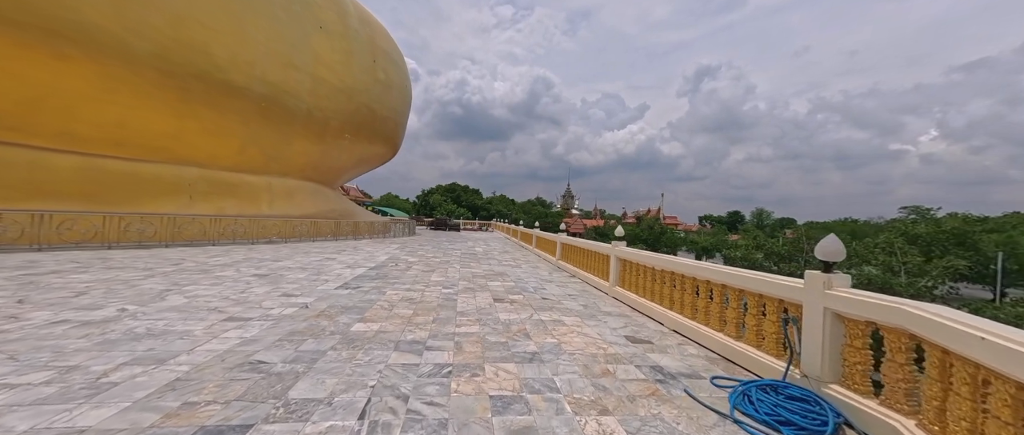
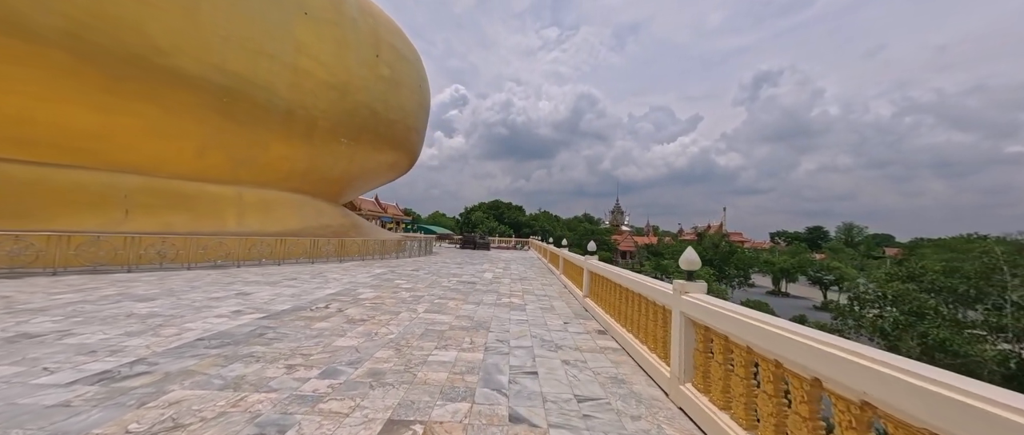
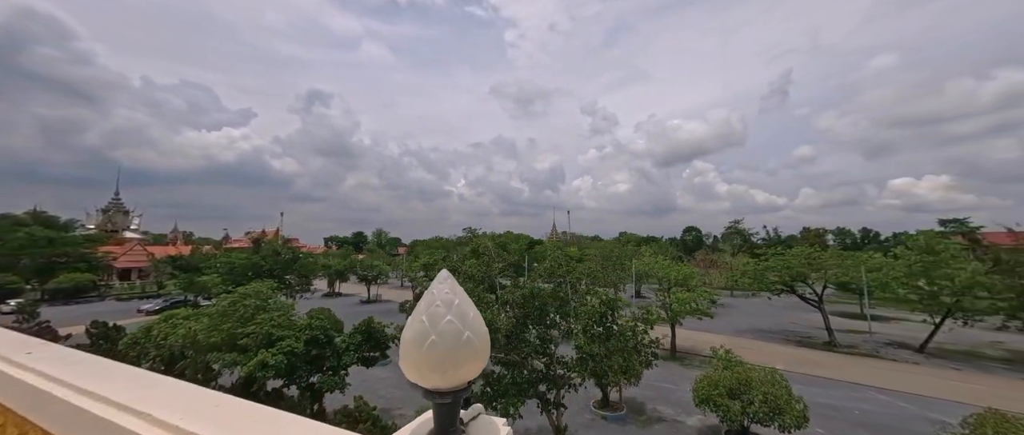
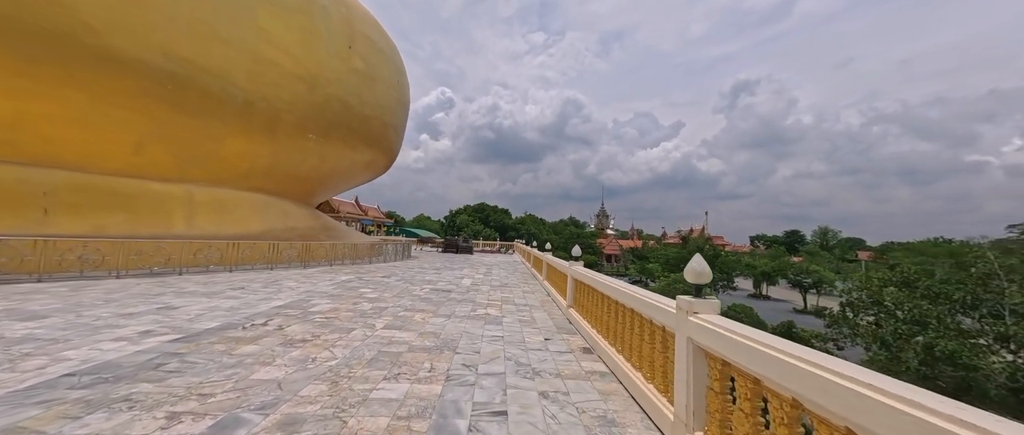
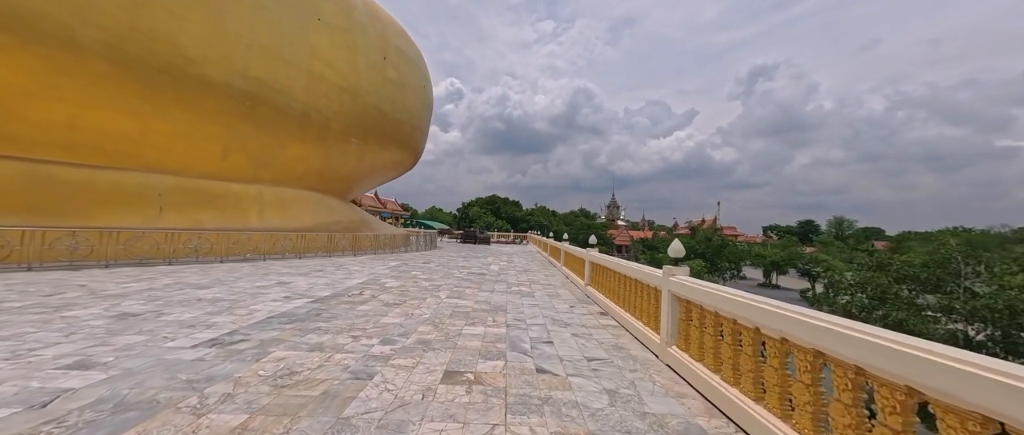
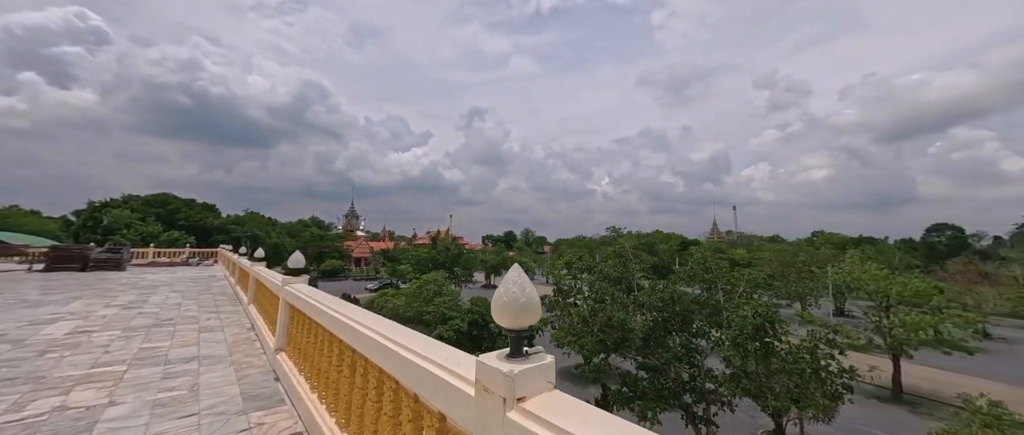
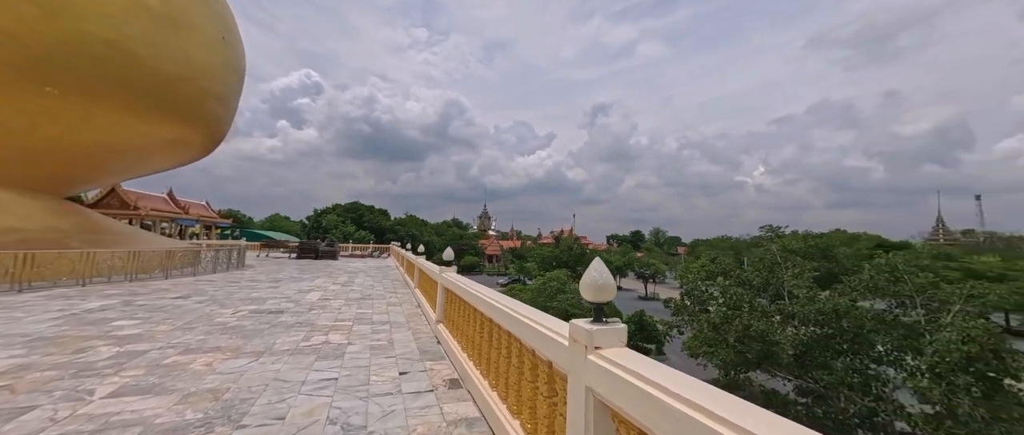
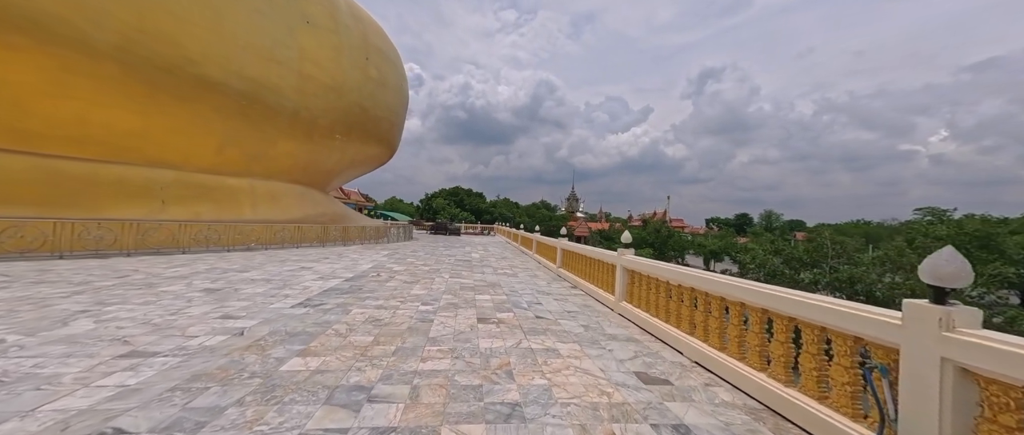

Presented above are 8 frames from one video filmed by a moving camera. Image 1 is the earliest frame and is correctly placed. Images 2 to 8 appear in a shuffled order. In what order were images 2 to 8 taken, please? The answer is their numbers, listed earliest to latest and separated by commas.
8, 5, 2, 4, 7, 6, 3
